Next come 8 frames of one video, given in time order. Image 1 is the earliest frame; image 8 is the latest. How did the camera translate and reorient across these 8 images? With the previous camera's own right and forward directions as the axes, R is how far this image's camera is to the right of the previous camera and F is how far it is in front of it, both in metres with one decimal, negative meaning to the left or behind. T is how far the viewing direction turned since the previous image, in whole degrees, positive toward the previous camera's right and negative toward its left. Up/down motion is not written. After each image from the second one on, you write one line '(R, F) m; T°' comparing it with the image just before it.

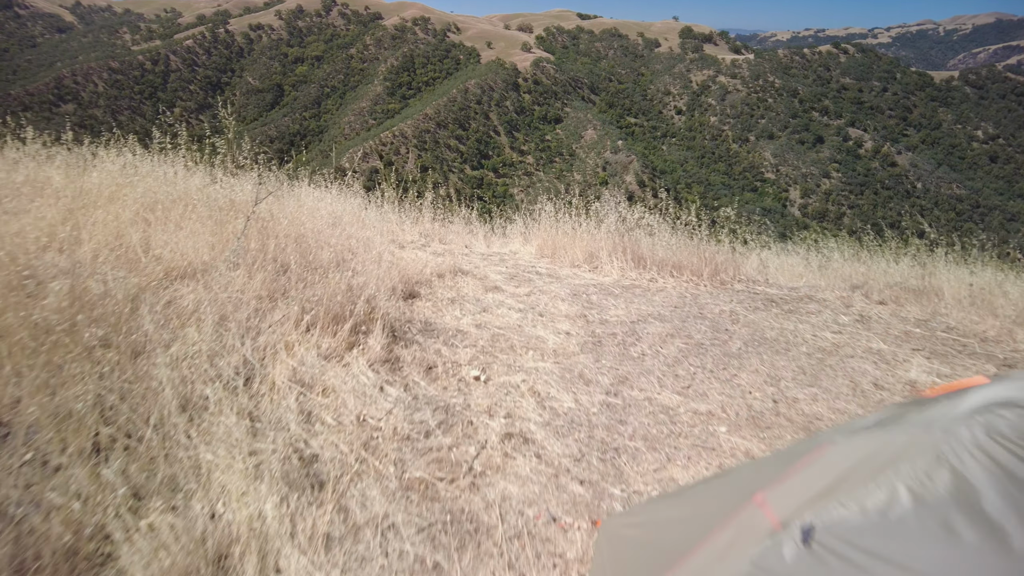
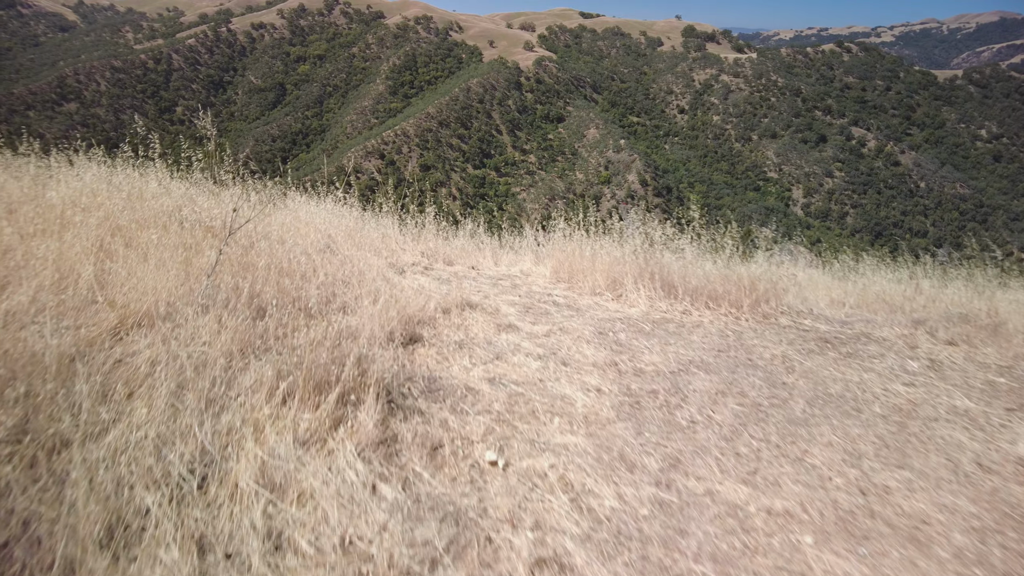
(-0.1, +0.4) m; 0°
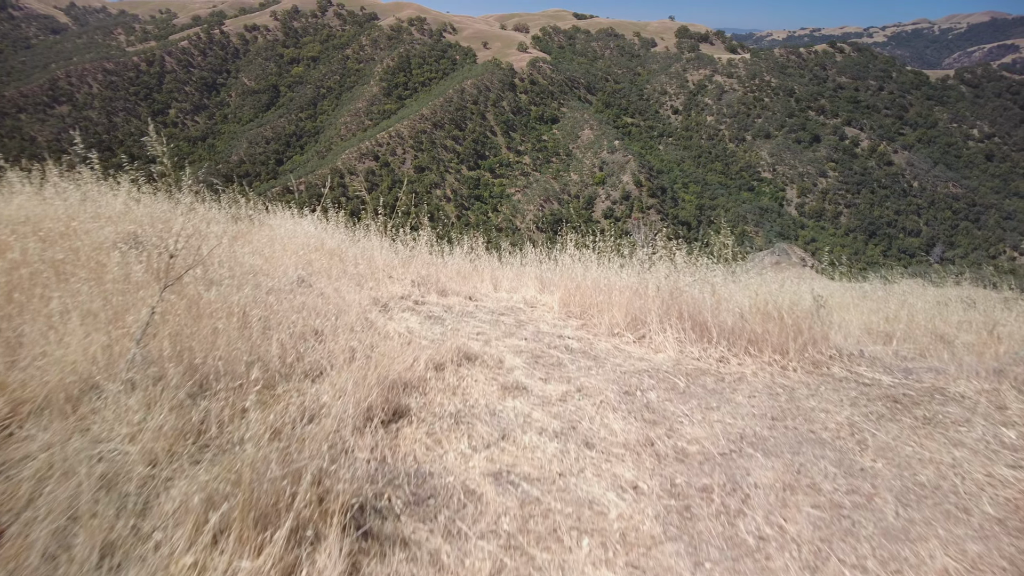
(0.0, +0.5) m; 0°
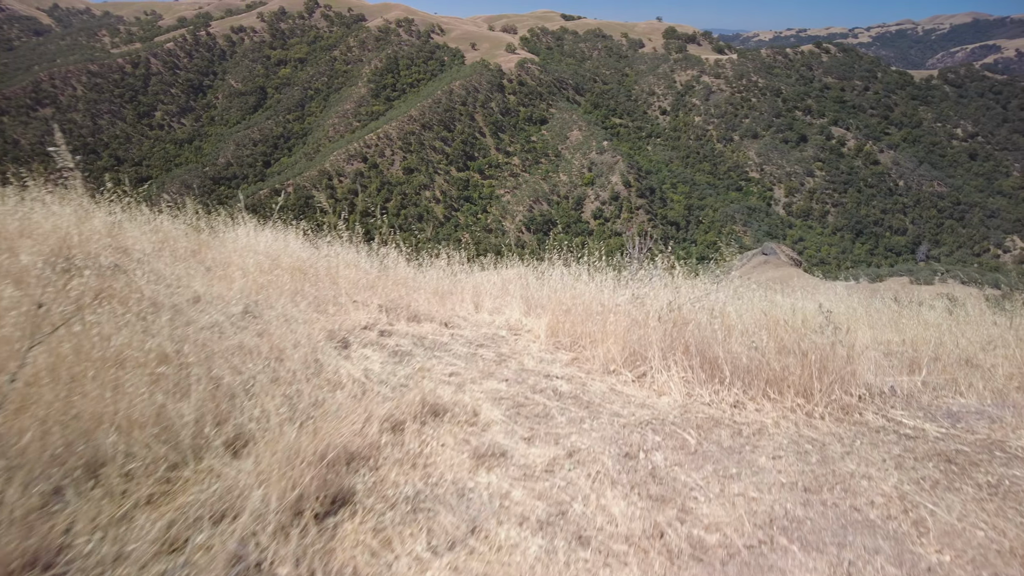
(0.0, +0.4) m; +1°
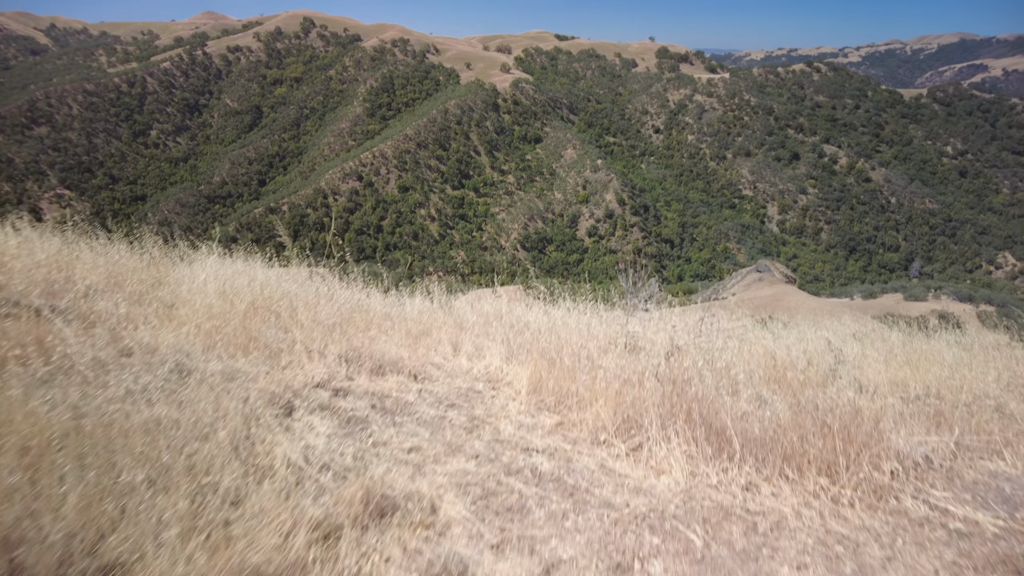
(+0.1, +0.4) m; 0°
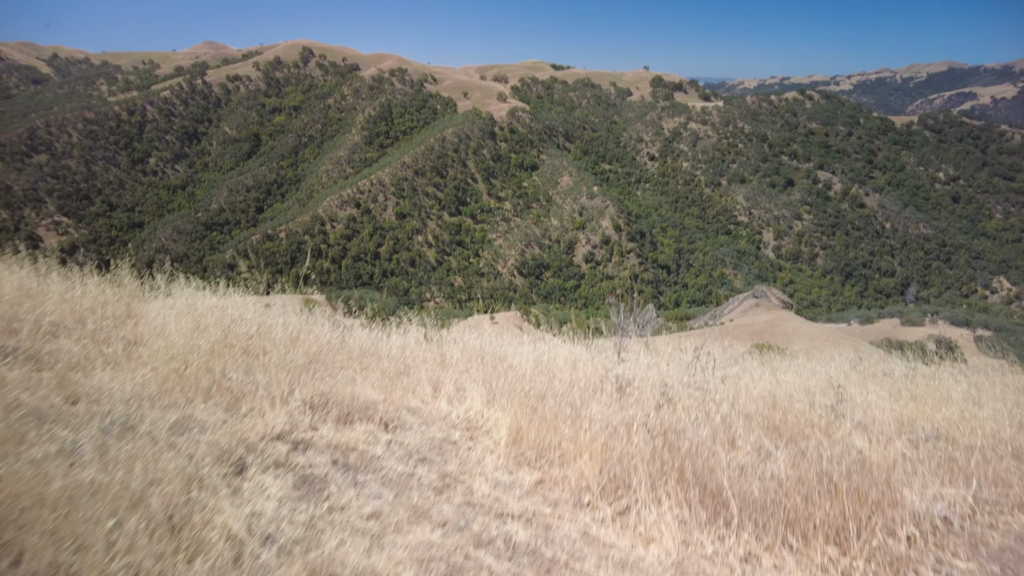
(+0.1, +0.2) m; 0°
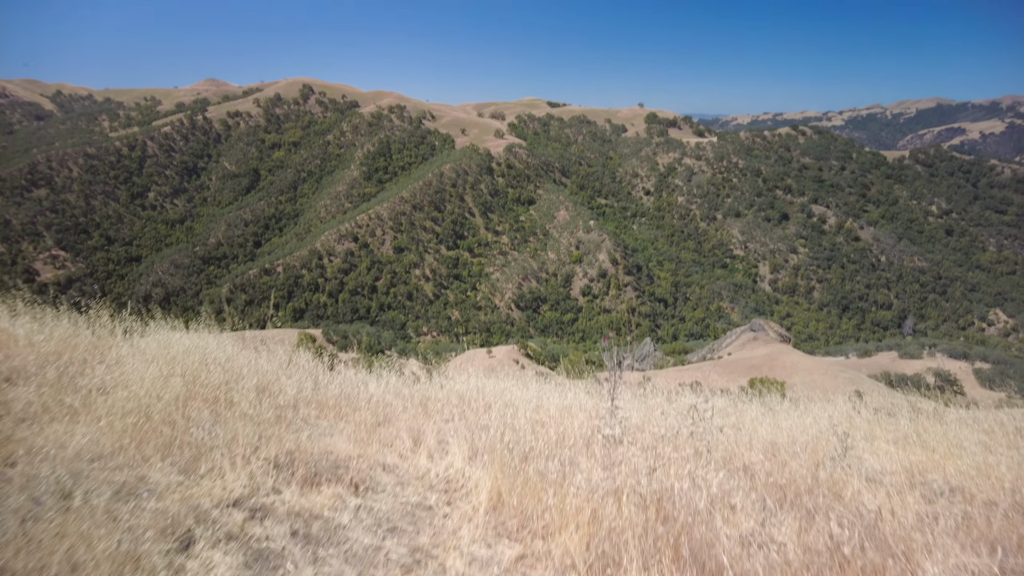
(+0.1, +0.2) m; 0°
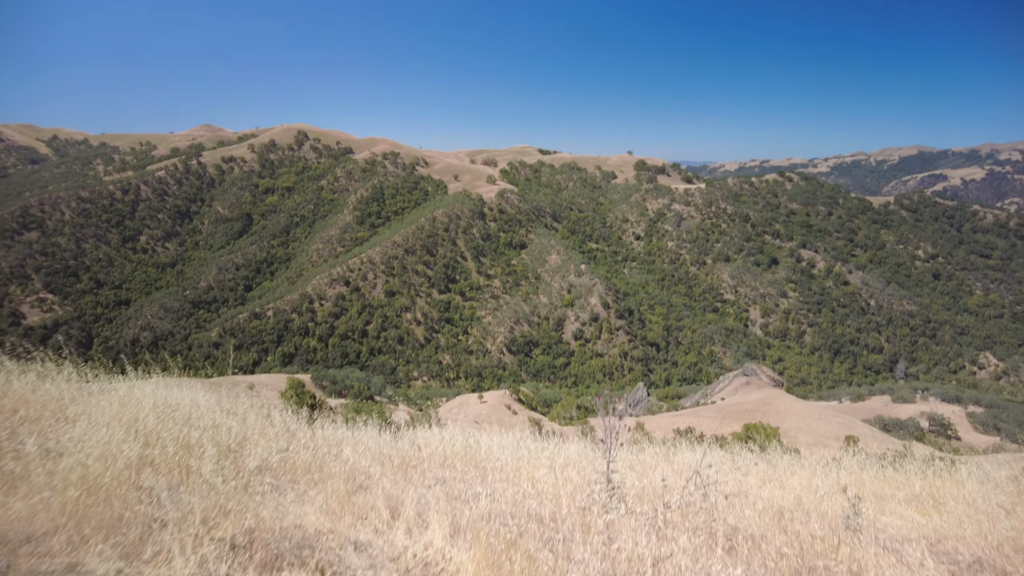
(0.0, +0.2) m; +1°
